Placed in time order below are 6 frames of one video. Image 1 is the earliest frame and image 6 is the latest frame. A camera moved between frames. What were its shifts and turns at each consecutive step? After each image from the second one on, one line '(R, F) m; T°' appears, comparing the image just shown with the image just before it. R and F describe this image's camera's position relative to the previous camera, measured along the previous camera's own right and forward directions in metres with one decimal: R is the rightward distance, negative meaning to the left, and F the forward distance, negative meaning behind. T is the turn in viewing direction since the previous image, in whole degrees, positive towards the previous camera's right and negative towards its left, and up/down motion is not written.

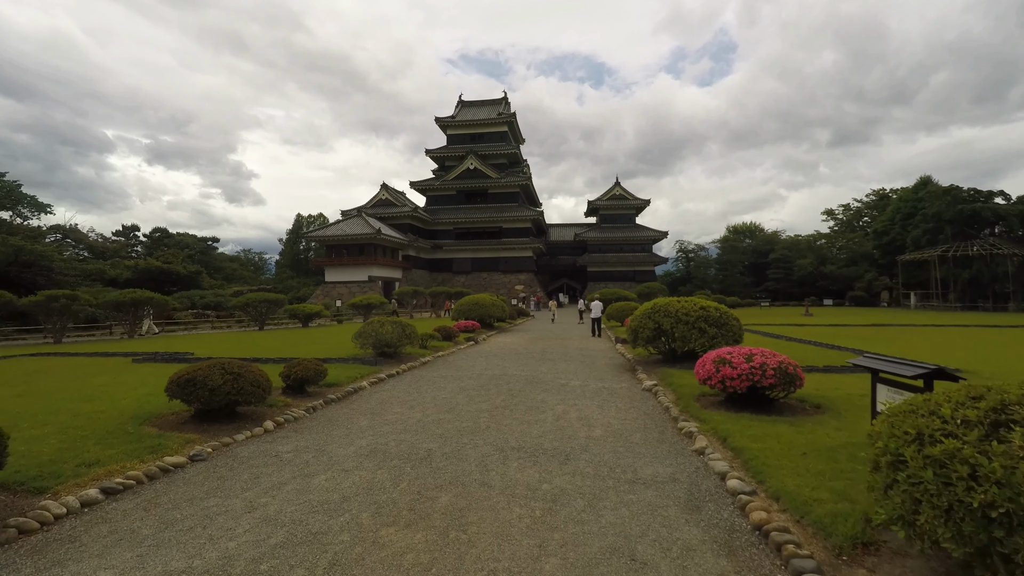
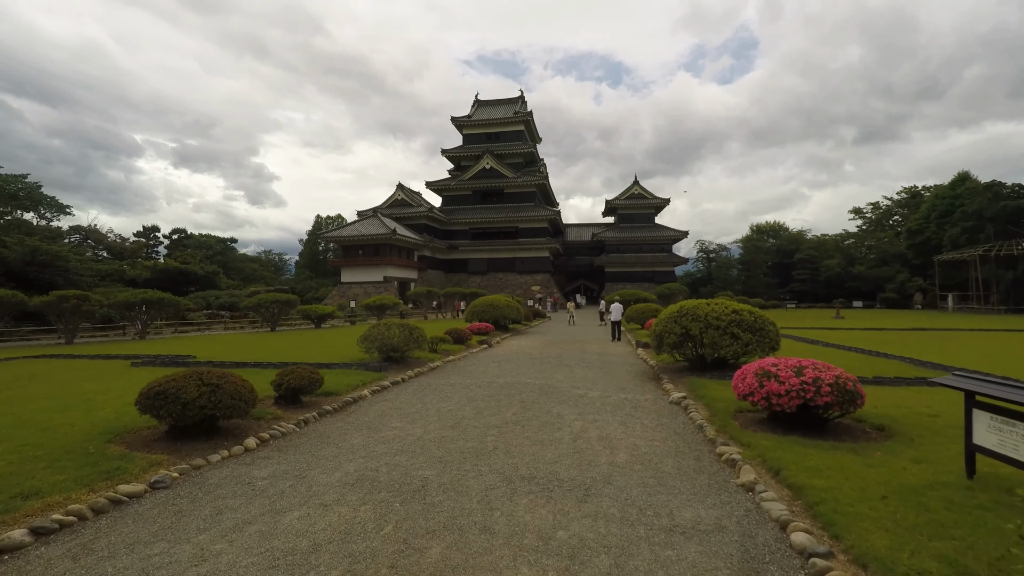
(+0.1, +0.9) m; -2°
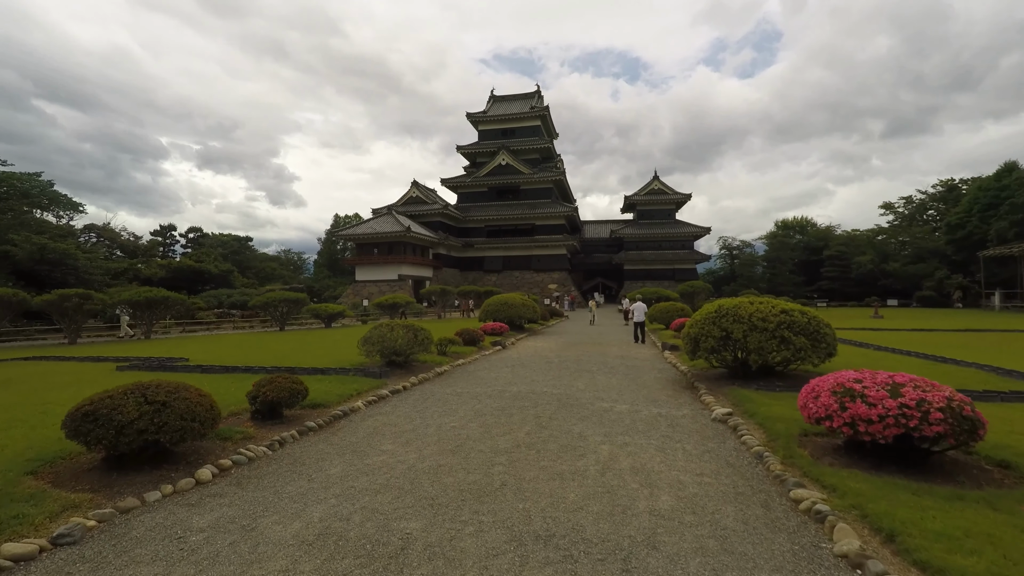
(+0.1, +1.2) m; -2°
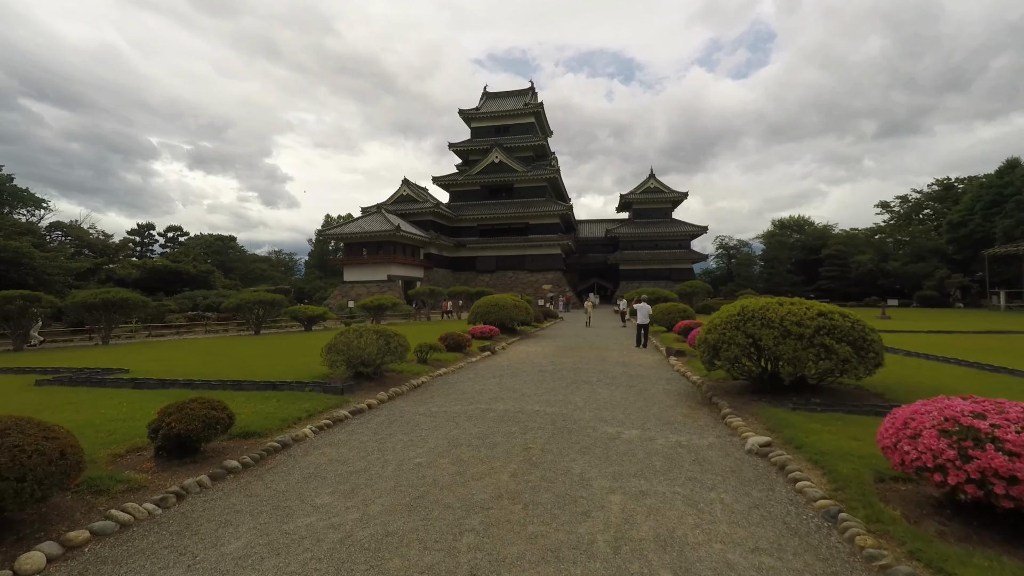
(+0.2, +1.6) m; +1°
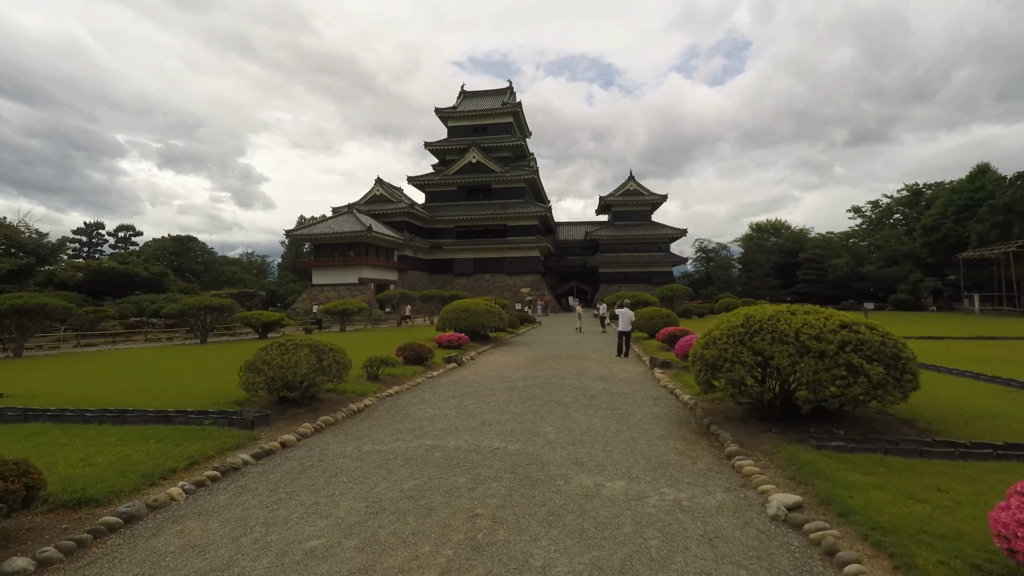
(+0.4, +1.6) m; +2°
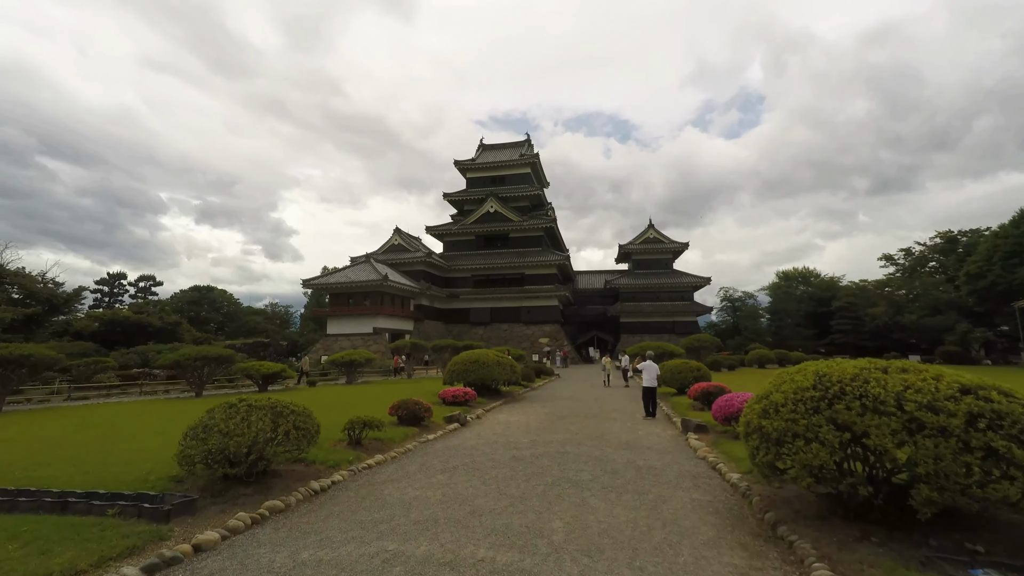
(+0.3, +1.5) m; -3°
